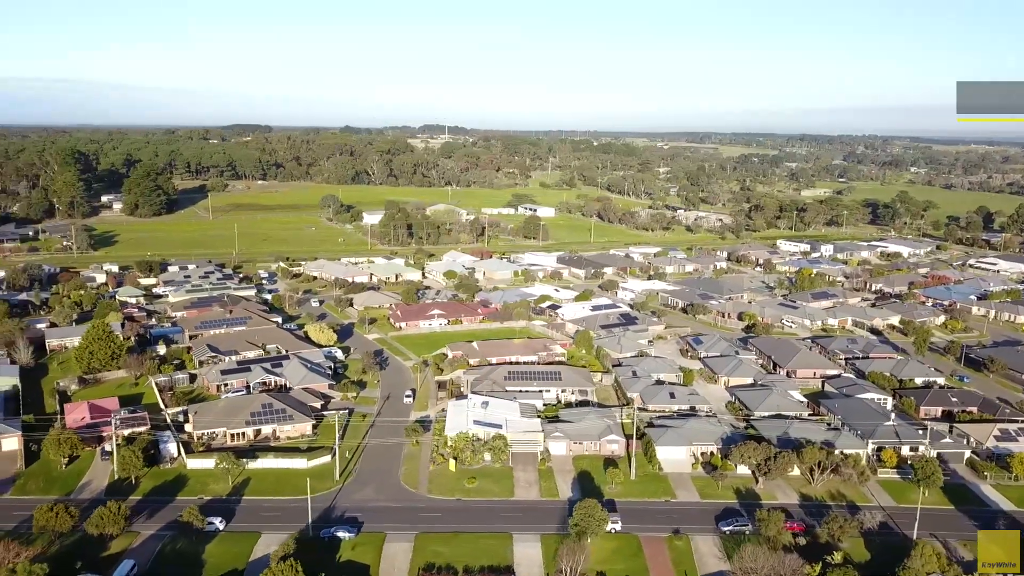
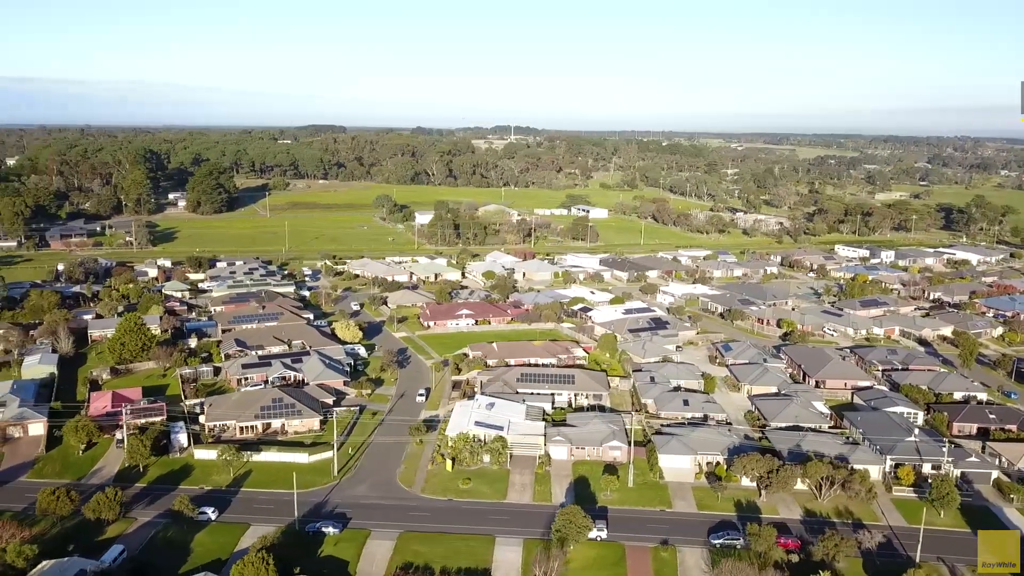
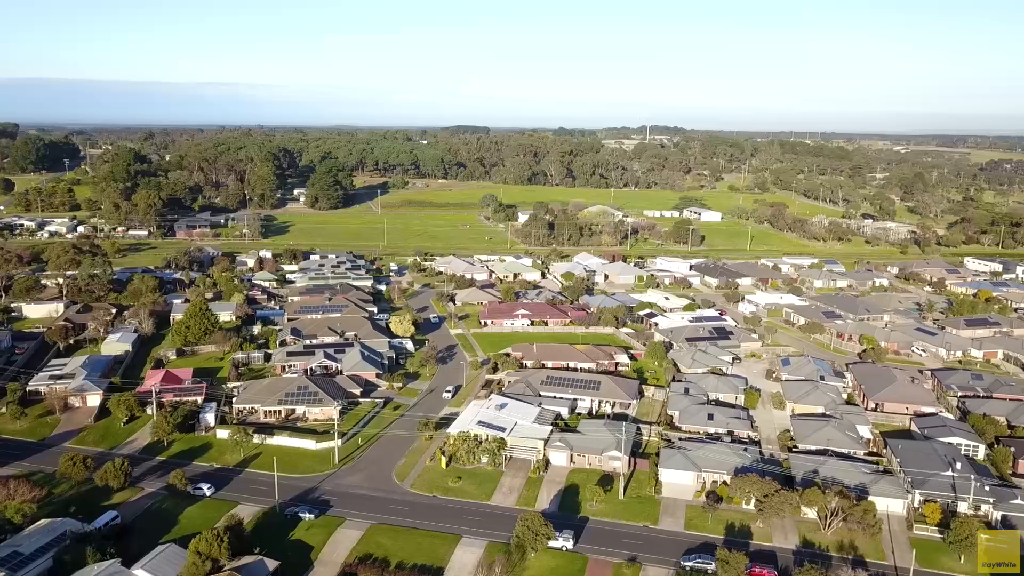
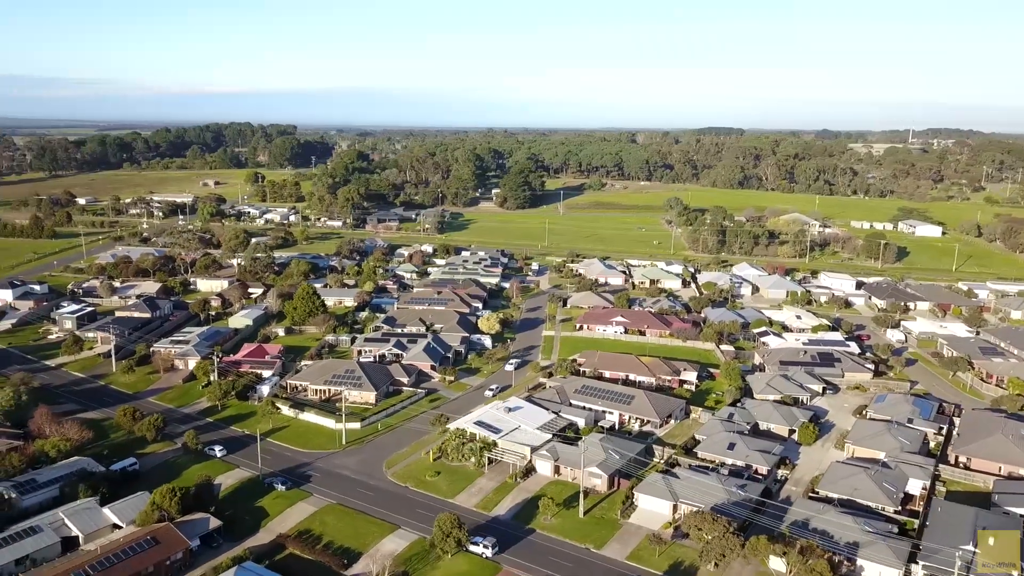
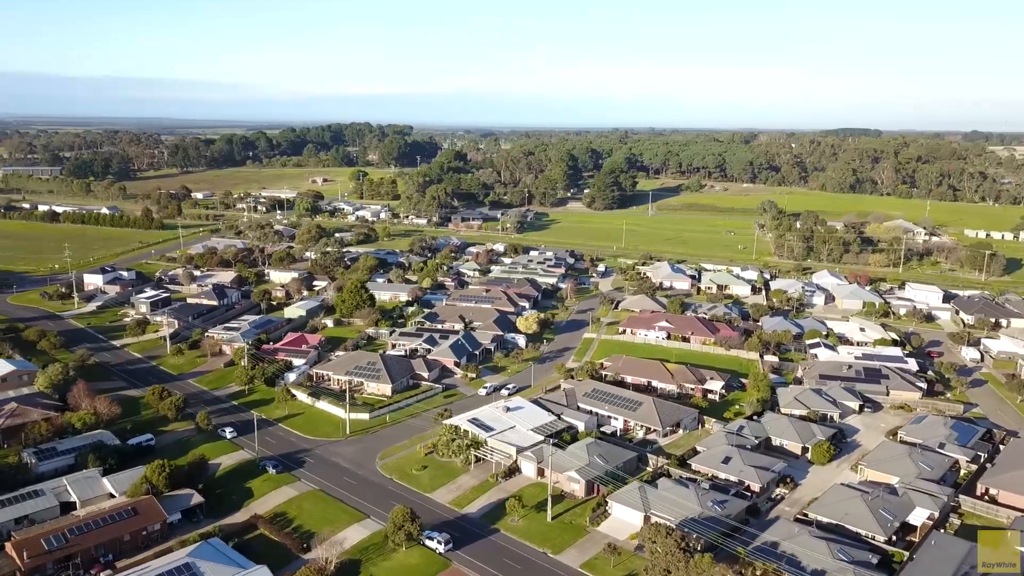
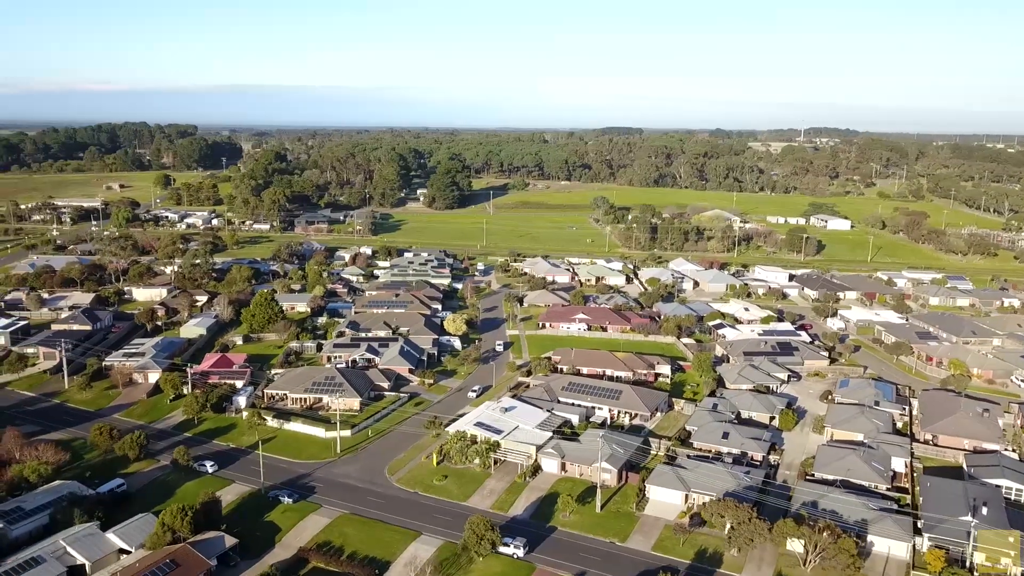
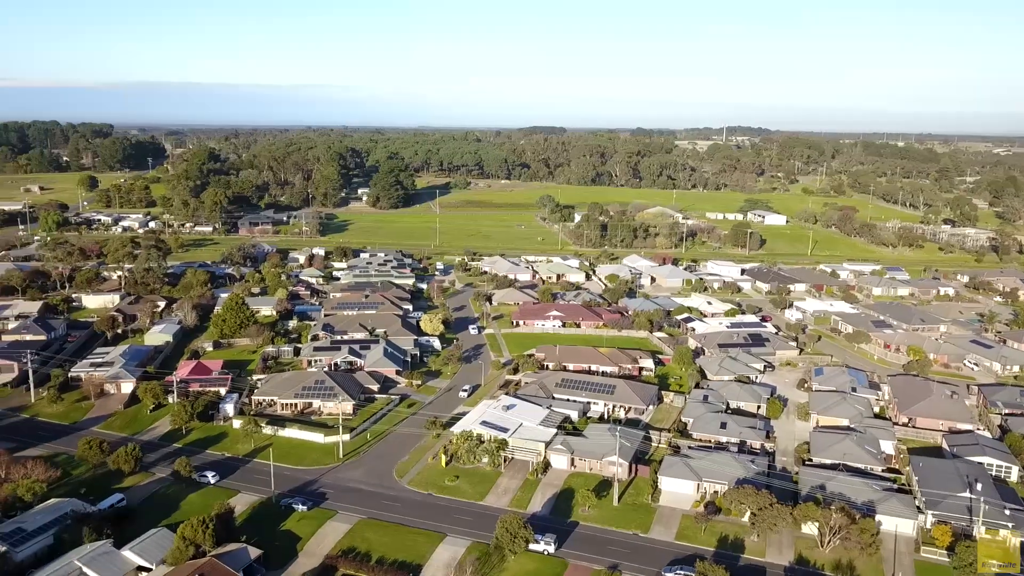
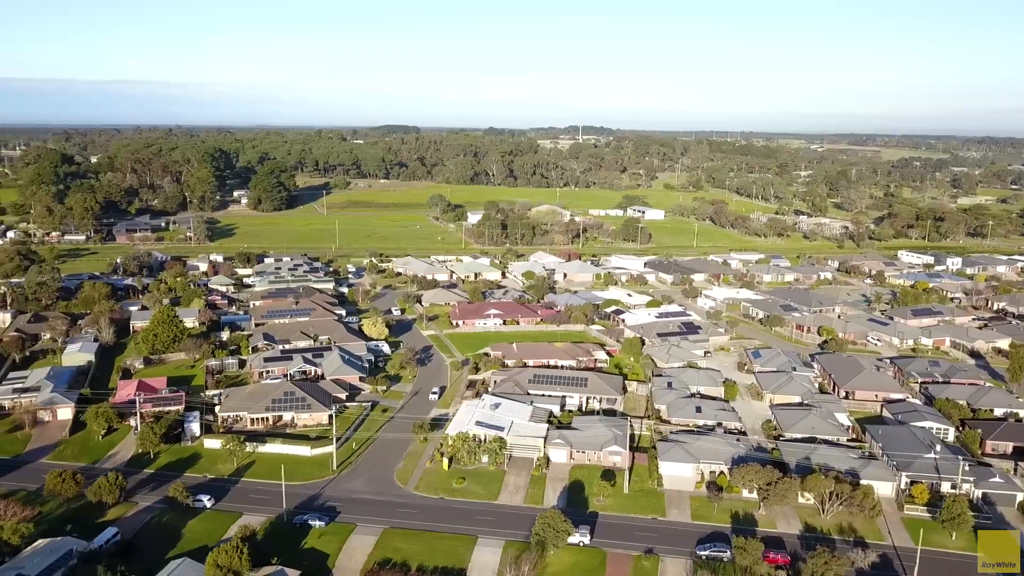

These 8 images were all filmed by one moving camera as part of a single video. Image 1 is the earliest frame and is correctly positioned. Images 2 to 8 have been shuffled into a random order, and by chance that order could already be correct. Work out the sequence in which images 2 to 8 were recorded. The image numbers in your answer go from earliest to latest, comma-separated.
2, 8, 3, 7, 6, 4, 5
